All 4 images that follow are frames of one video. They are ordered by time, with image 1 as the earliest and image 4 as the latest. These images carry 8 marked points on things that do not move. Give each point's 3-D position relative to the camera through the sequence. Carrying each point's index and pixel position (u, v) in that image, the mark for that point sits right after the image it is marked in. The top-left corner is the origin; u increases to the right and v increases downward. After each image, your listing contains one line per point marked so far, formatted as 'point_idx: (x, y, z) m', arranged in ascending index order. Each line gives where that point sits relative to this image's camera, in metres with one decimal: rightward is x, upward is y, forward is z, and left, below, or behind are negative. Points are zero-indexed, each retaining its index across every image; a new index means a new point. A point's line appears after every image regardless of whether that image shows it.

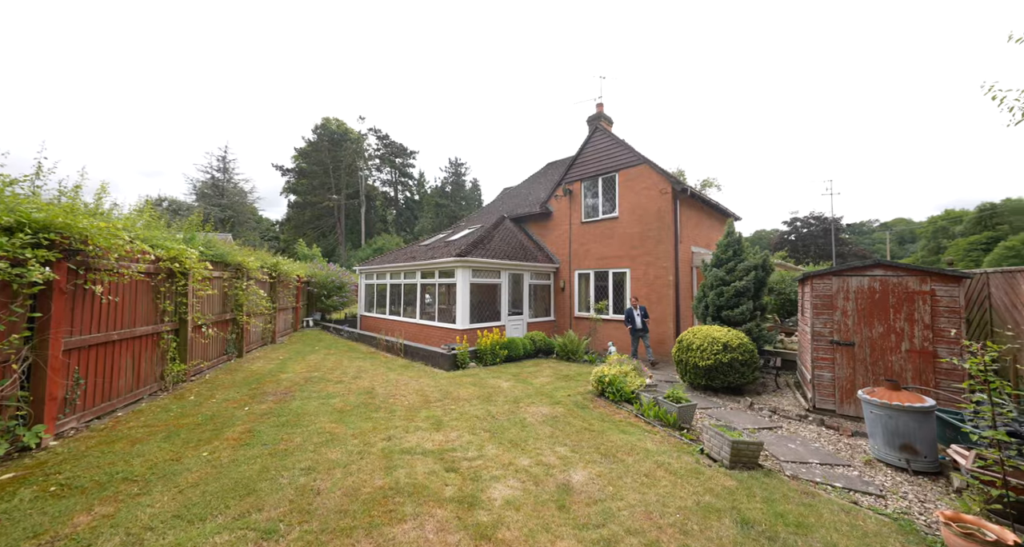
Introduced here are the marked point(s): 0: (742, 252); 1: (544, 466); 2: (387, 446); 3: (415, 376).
0: (+5.6, +0.5, +9.4) m
1: (+0.4, -2.3, +4.7) m
2: (-1.6, -2.3, +5.0) m
3: (-2.0, -2.2, +8.3) m
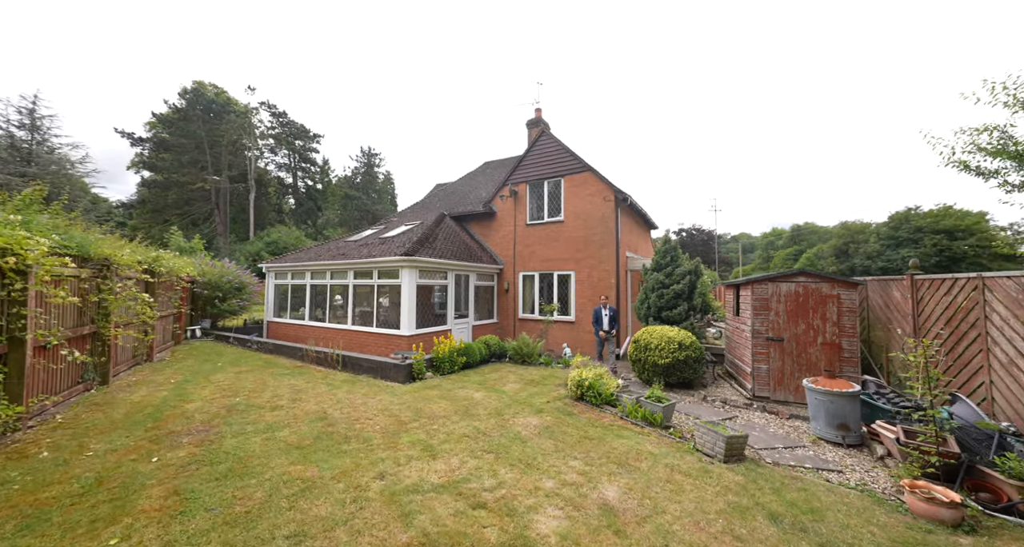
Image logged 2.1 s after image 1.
0: (+4.5, +0.4, +10.4) m
1: (+0.7, -2.4, +4.4) m
2: (-1.4, -2.3, +4.2) m
3: (-2.6, -2.2, +7.2) m
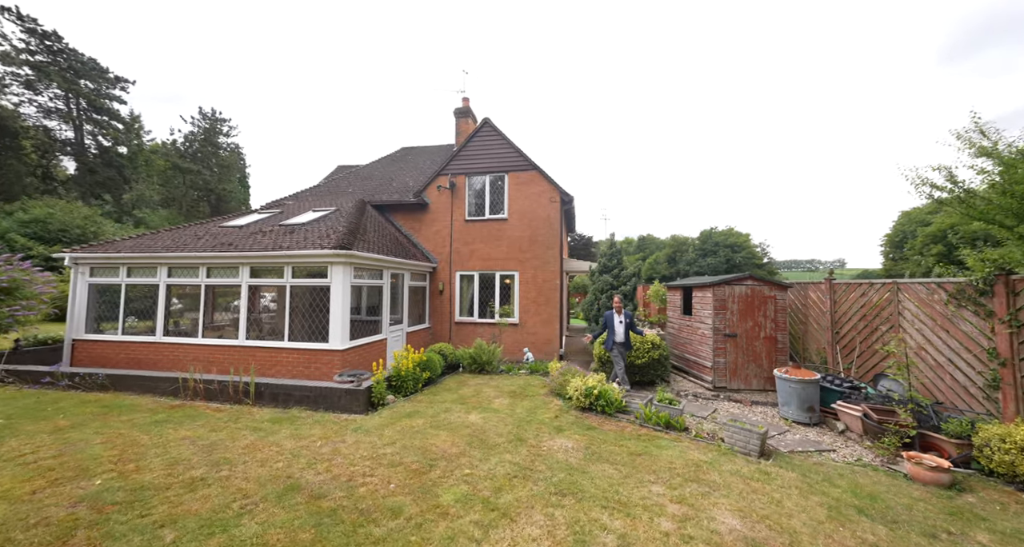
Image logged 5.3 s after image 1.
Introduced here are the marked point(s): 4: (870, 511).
0: (+3.1, +0.4, +10.7) m
1: (+1.7, -2.4, +3.7) m
2: (-0.1, -2.2, +2.8) m
3: (-2.4, -2.1, +5.1) m
4: (+3.9, -2.6, +4.2) m
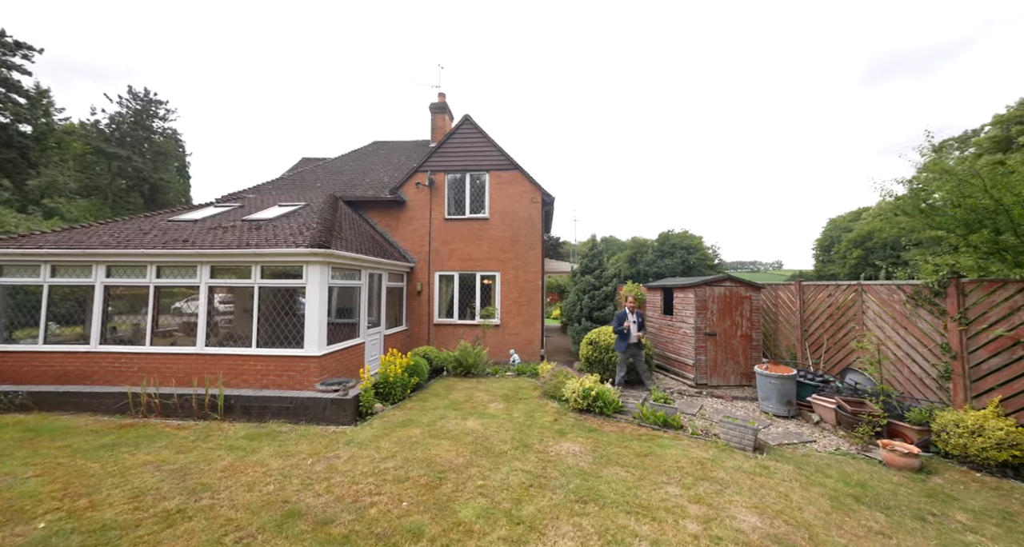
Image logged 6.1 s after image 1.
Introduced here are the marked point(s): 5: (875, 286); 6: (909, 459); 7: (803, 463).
0: (+2.5, +0.4, +10.8) m
1: (+1.9, -2.4, +3.7) m
2: (+0.2, -2.2, +2.6) m
3: (-2.3, -2.1, +4.6) m
4: (+4.1, -2.6, +4.5) m
5: (+6.9, -0.2, +7.3) m
6: (+5.5, -2.6, +5.3) m
7: (+4.1, -2.6, +5.4) m
